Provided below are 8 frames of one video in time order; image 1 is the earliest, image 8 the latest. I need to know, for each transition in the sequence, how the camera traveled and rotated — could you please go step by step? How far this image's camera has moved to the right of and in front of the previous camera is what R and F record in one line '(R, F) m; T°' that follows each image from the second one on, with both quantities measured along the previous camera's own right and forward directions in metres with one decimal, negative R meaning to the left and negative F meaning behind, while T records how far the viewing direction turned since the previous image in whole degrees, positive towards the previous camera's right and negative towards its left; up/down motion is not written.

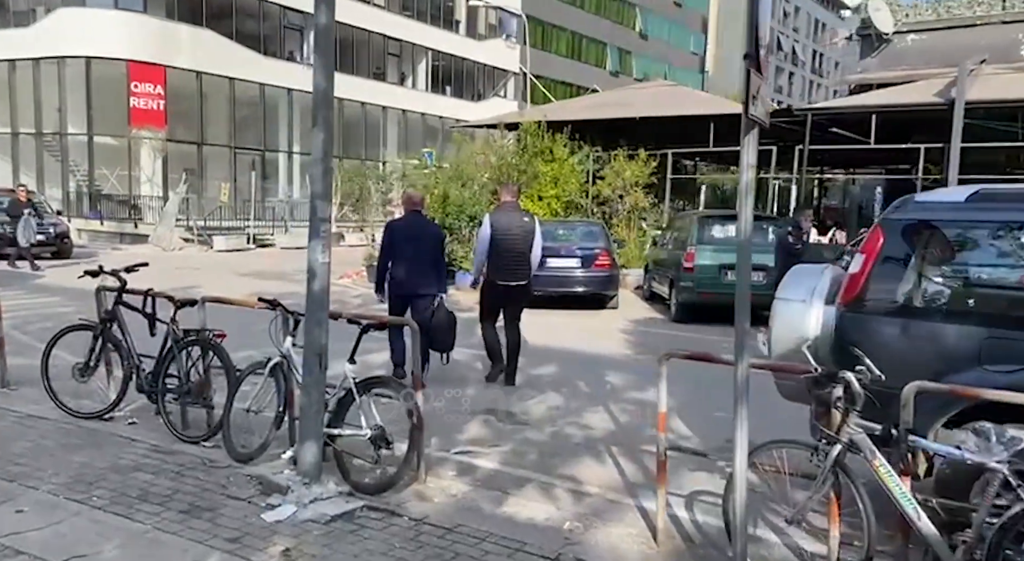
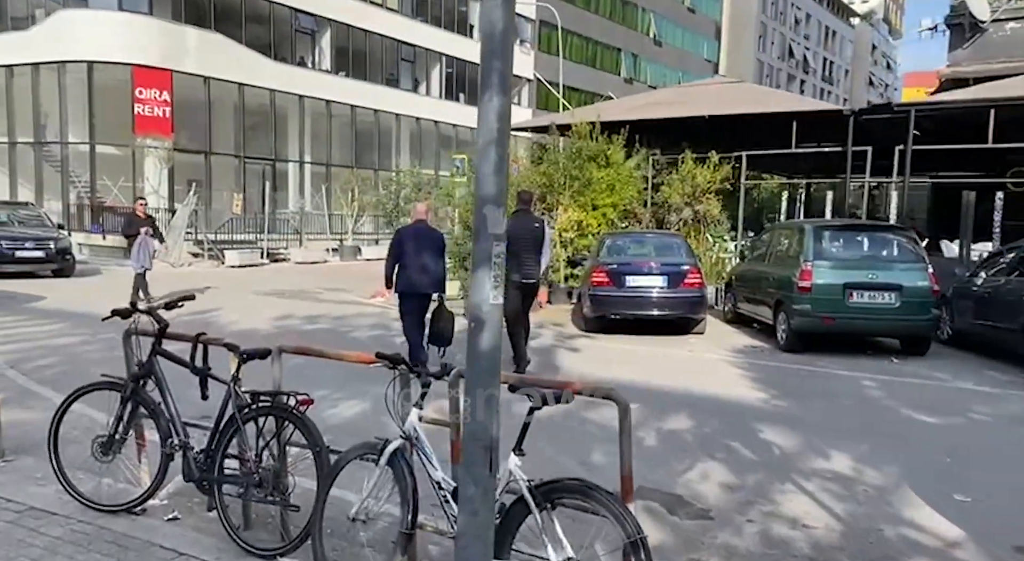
(-1.0, +1.6) m; 0°
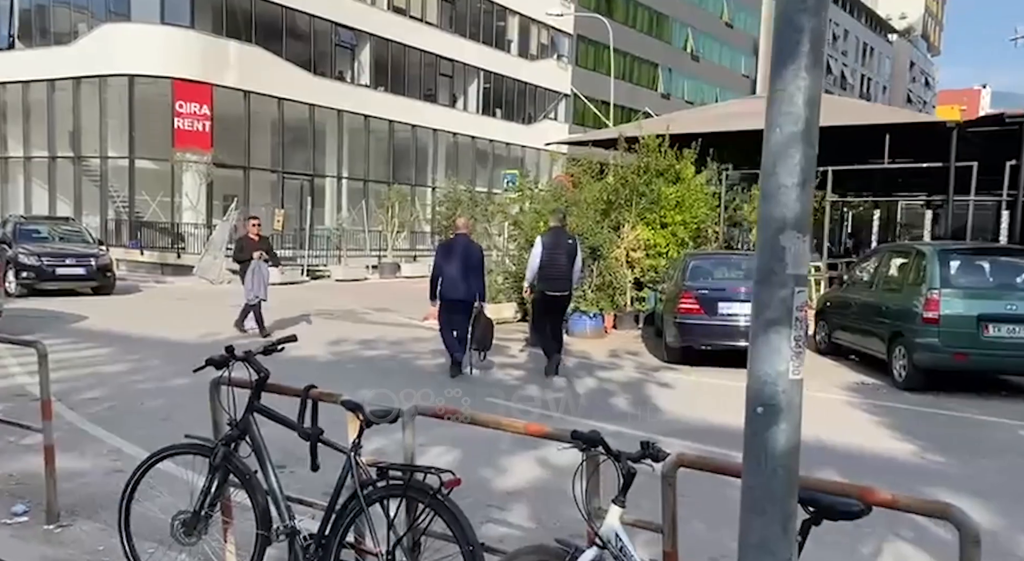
(-0.7, +0.9) m; -2°
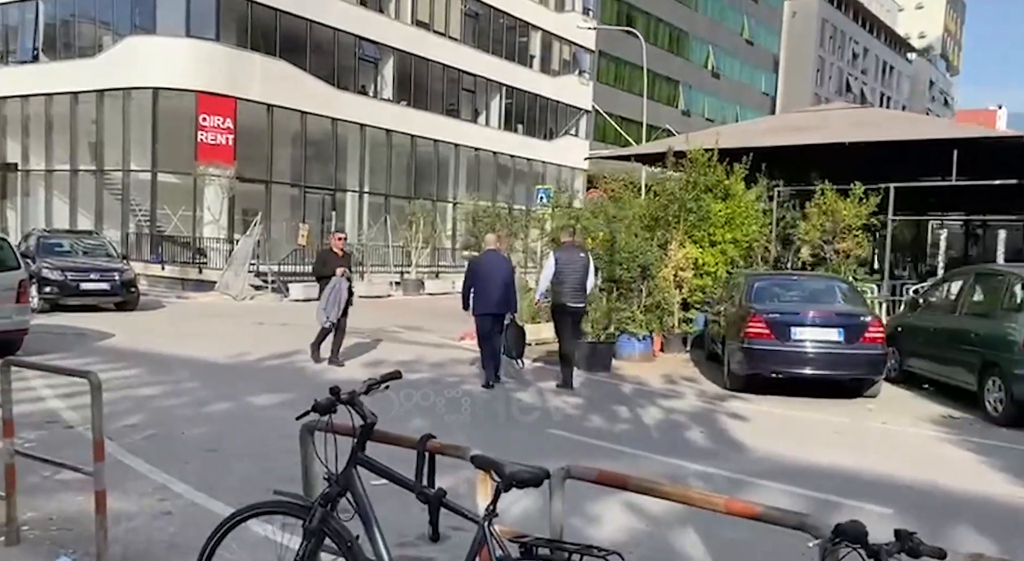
(-0.5, +0.6) m; -1°
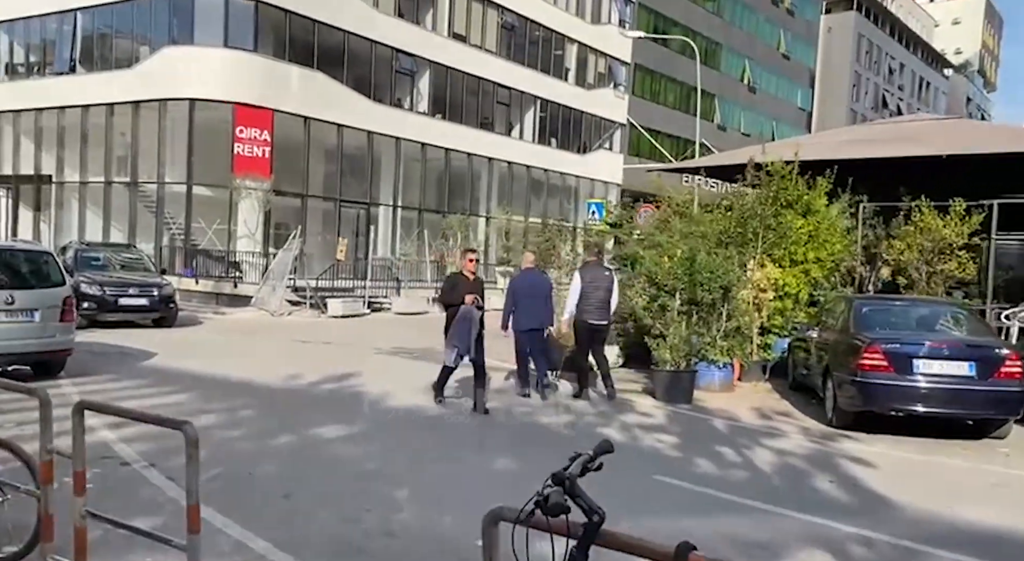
(-0.7, +0.8) m; -1°
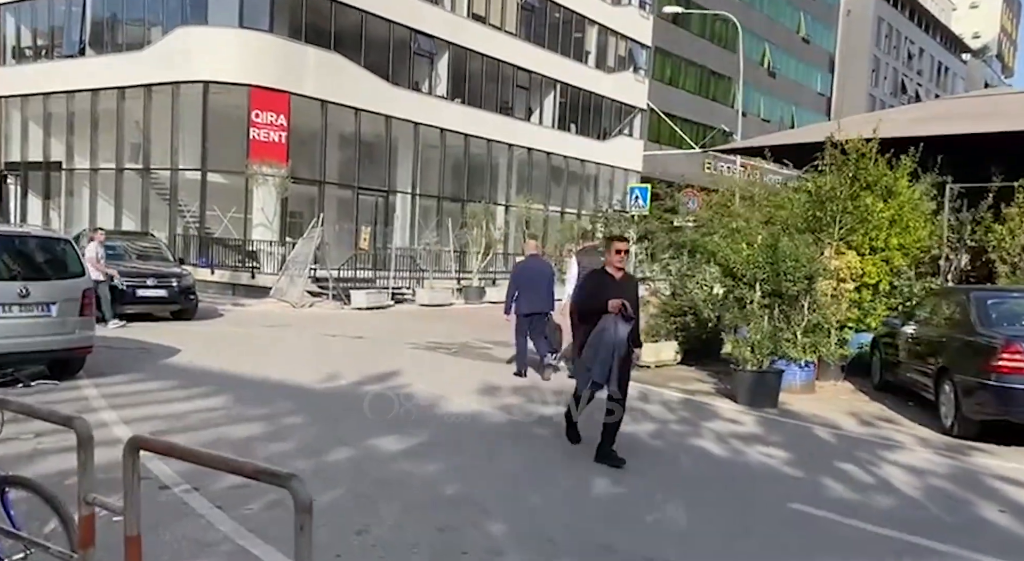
(-0.7, +1.1) m; 0°
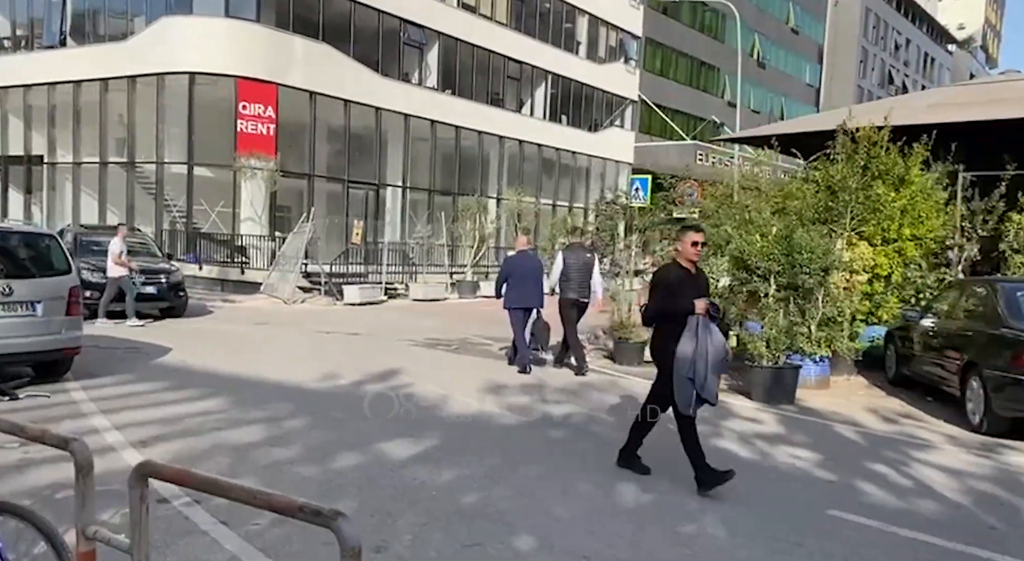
(-0.2, +0.4) m; +1°
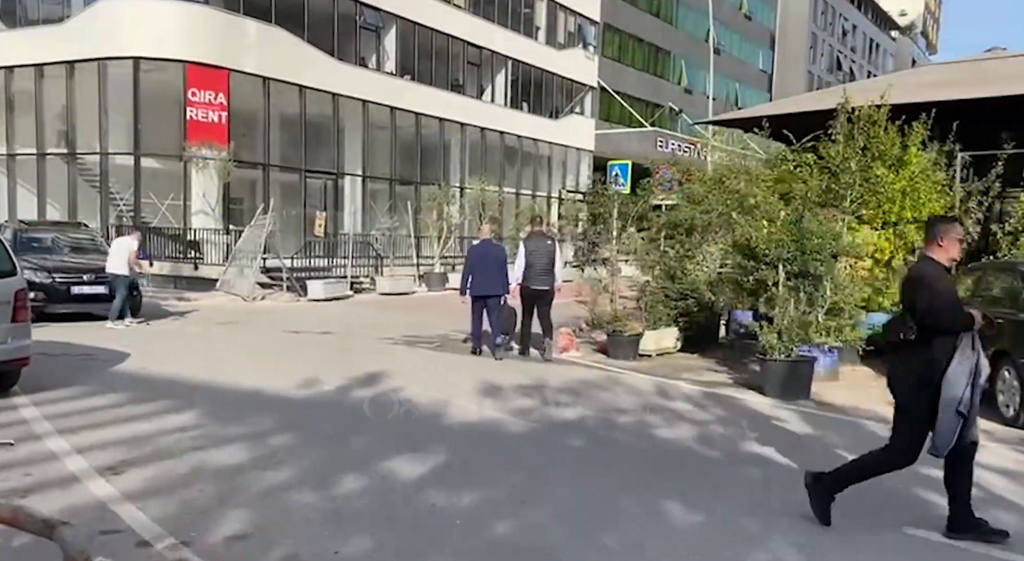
(-0.5, +0.7) m; +3°
